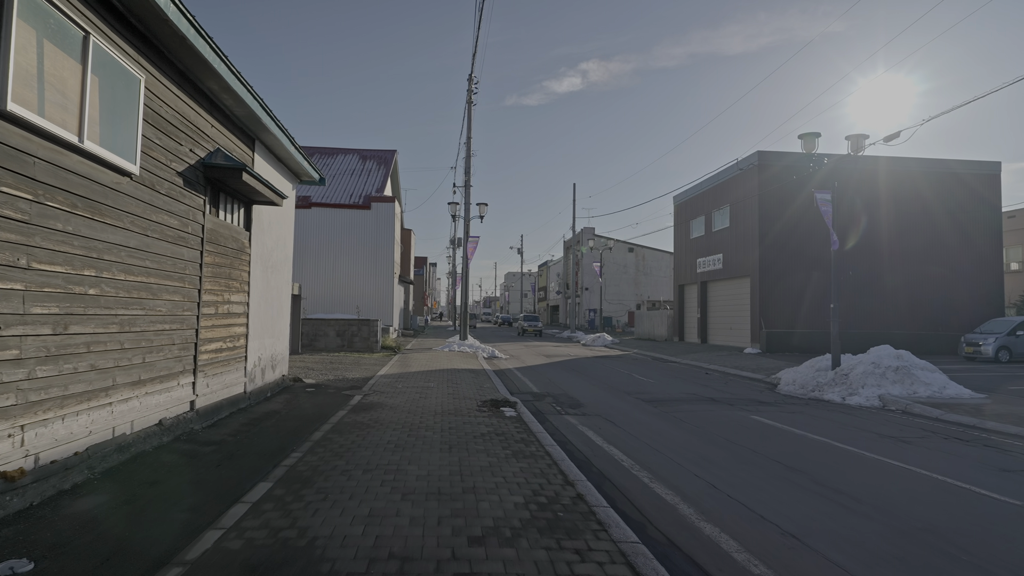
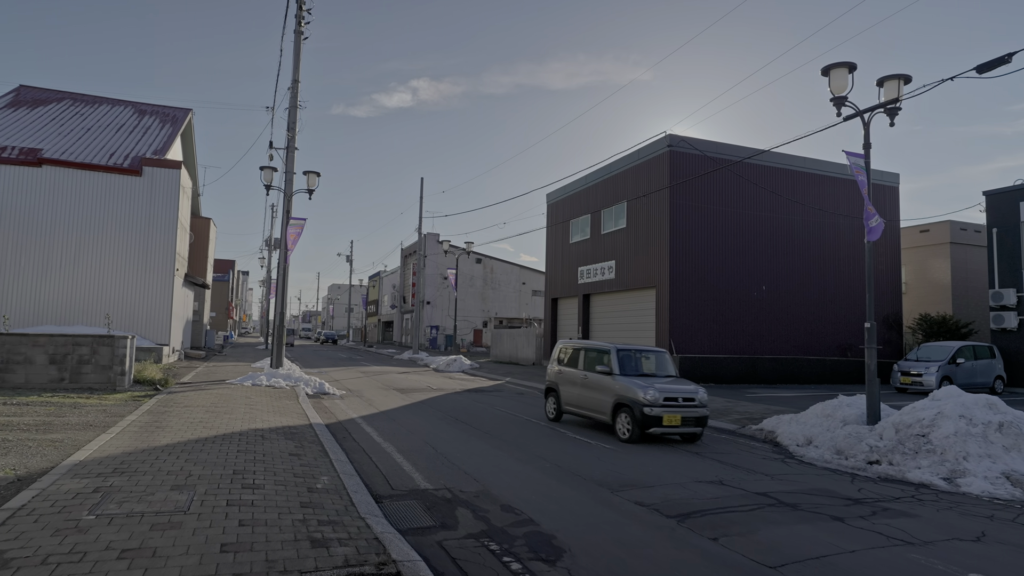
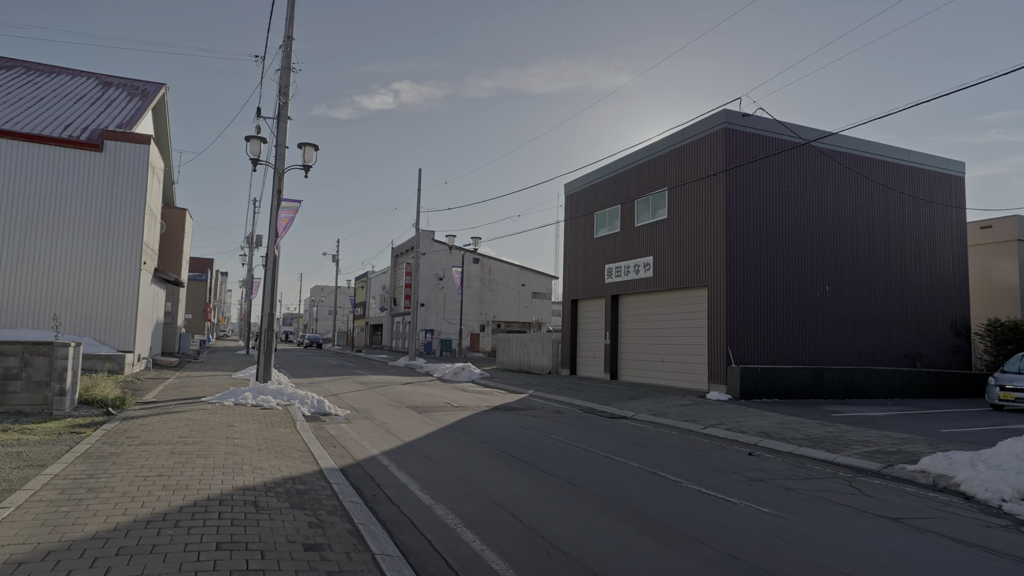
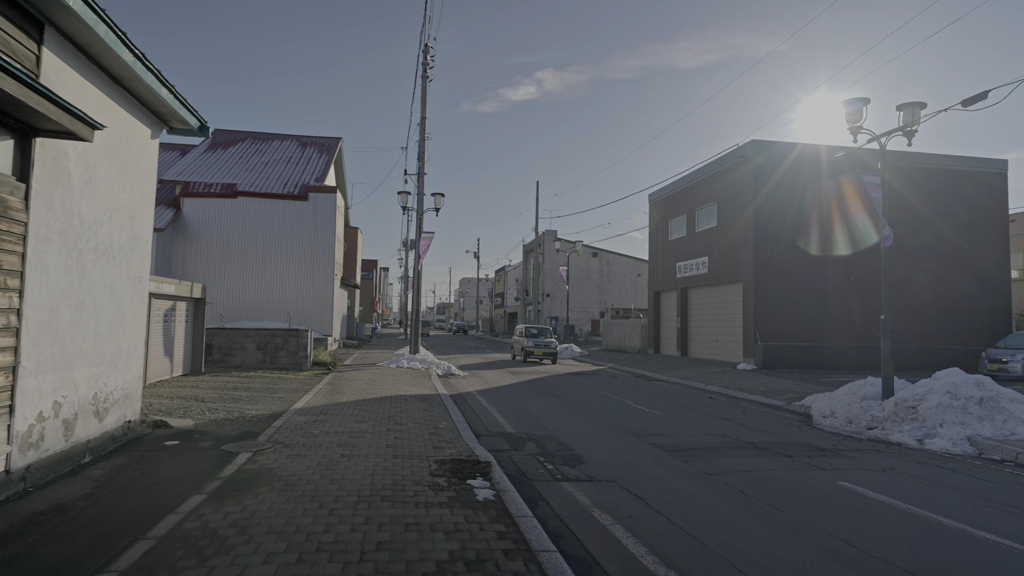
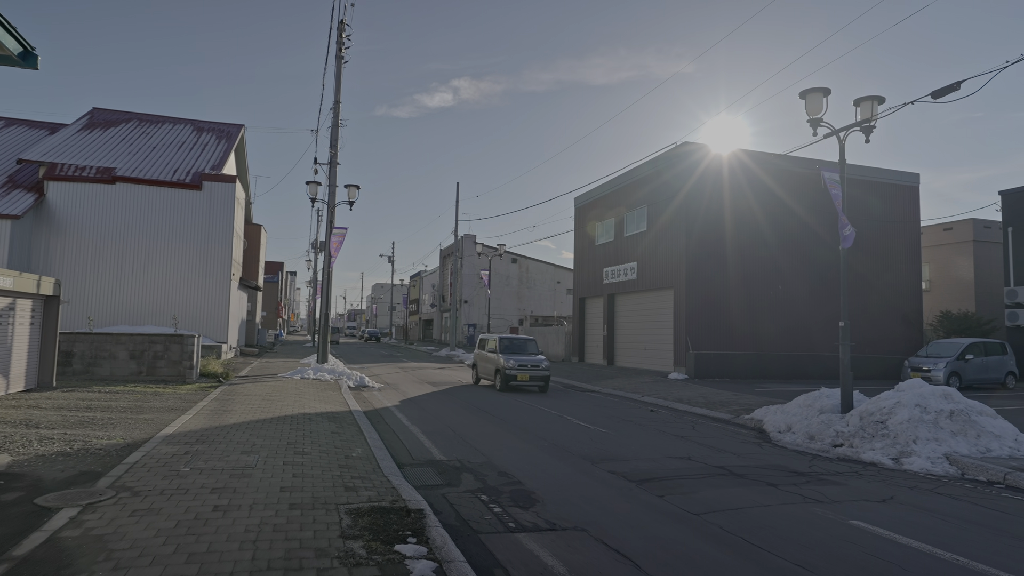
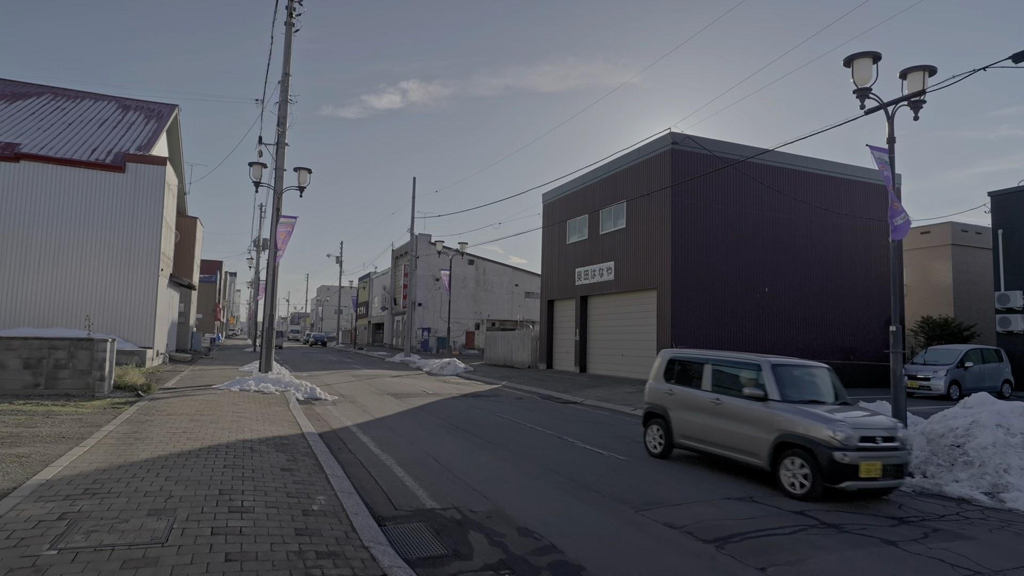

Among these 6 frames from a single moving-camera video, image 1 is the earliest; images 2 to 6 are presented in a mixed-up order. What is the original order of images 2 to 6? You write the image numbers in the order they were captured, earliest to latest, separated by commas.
4, 5, 2, 6, 3
